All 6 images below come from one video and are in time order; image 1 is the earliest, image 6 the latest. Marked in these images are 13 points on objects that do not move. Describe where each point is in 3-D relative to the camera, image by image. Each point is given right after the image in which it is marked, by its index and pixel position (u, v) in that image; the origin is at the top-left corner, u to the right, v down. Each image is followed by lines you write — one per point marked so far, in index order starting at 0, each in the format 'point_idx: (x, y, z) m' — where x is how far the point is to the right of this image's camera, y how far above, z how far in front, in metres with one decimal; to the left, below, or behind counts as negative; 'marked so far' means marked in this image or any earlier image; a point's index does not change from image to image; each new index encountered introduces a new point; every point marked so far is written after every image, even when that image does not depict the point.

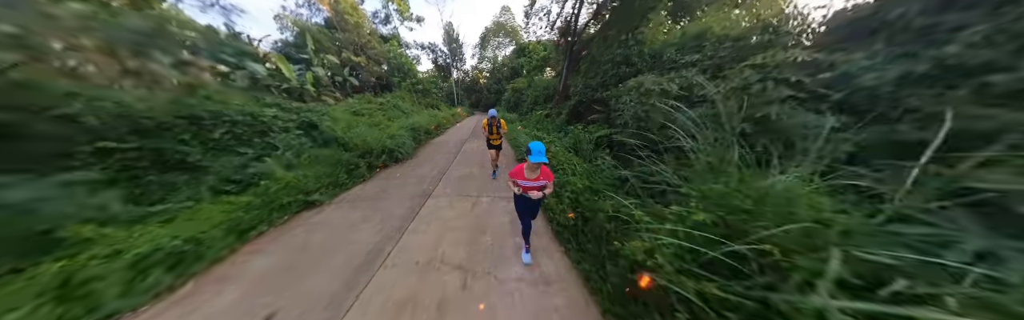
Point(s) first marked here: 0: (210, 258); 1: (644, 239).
0: (-4.4, -1.4, +2.2) m
1: (+1.3, -0.8, +1.5) m
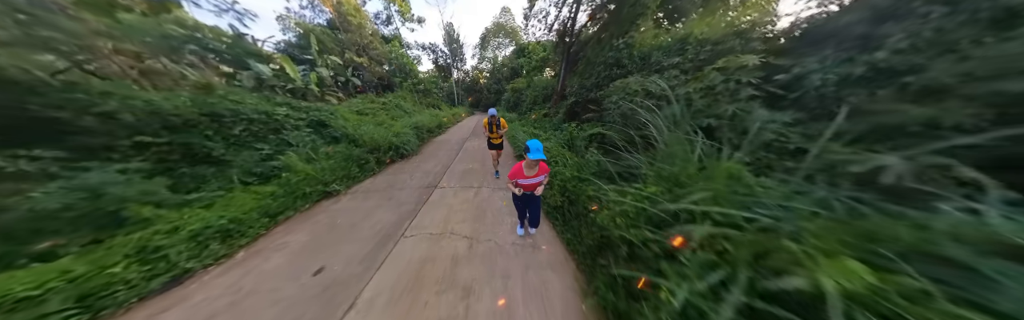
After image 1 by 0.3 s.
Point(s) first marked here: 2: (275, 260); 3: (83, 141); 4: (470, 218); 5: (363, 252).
0: (-4.4, -1.2, +2.6) m
1: (+1.3, -0.7, +1.9) m
2: (-3.3, -1.4, +2.2) m
3: (-8.2, +0.4, +2.8) m
4: (-0.8, -1.0, +2.8) m
5: (-2.1, -1.3, +2.1) m
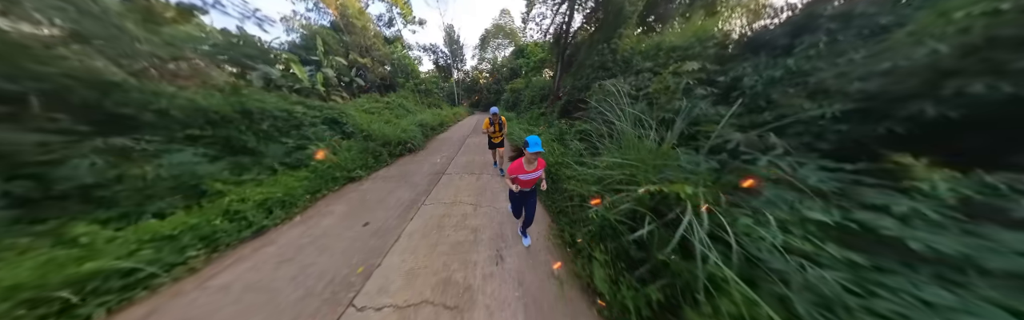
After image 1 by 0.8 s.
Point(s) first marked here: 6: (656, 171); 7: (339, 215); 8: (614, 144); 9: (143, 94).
0: (-4.5, -1.0, +3.2) m
1: (+1.2, -0.4, +2.6) m
2: (-3.4, -1.1, +2.8) m
3: (-8.3, +0.6, +3.4) m
4: (-0.9, -0.8, +3.4) m
5: (-2.2, -1.0, +2.8) m
6: (+1.7, -0.1, +1.9) m
7: (-3.3, -1.0, +2.9) m
8: (+1.9, +0.4, +3.0) m
9: (-8.6, +1.5, +3.4) m
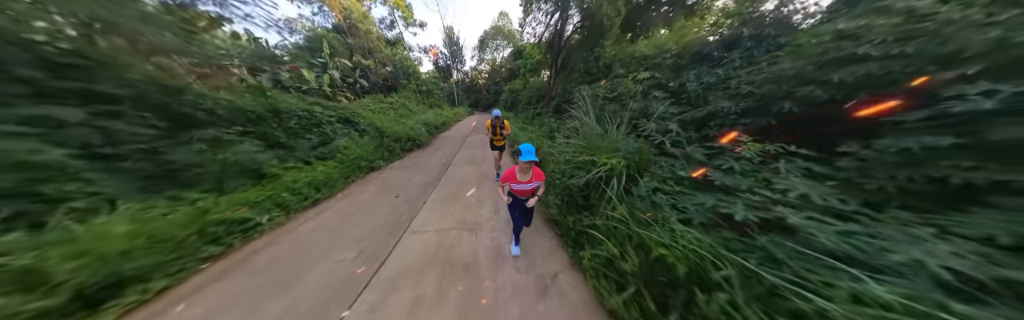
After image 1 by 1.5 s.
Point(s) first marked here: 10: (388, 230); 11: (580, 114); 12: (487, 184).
0: (-4.6, -0.7, +4.0) m
1: (+1.1, -0.1, +3.4) m
2: (-3.5, -0.8, +3.6) m
3: (-8.4, +0.9, +4.1) m
4: (-1.0, -0.5, +4.2) m
5: (-2.3, -0.7, +3.6) m
6: (+1.6, +0.1, +2.7) m
7: (-3.4, -0.8, +3.7) m
8: (+1.7, +0.6, +3.8) m
9: (-8.7, +1.8, +4.1) m
10: (-2.0, -1.1, +2.4) m
11: (+2.1, +1.4, +4.7) m
12: (-0.6, -0.6, +3.7) m
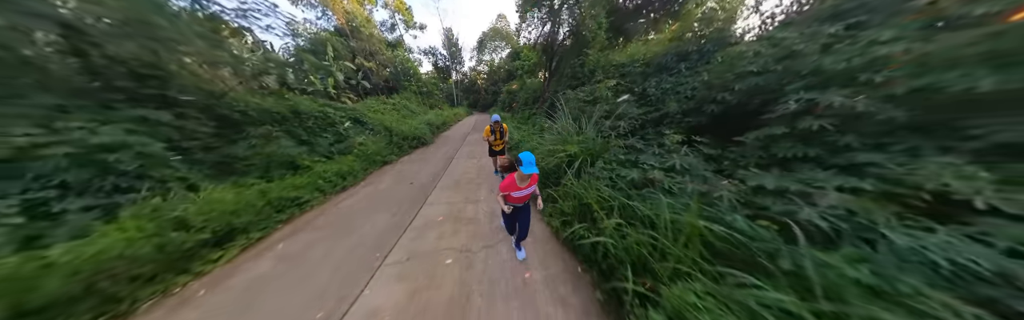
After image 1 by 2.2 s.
0: (-4.8, -0.5, +4.7) m
1: (+0.9, +0.1, +4.1) m
2: (-3.7, -0.6, +4.3) m
3: (-8.6, +1.0, +4.8) m
4: (-1.2, -0.3, +4.9) m
5: (-2.5, -0.5, +4.3) m
6: (+1.5, +0.4, +3.5) m
7: (-3.6, -0.6, +4.4) m
8: (+1.6, +0.9, +4.6) m
9: (-8.9, +1.9, +4.8) m
10: (-2.2, -0.9, +3.2) m
11: (+1.9, +1.6, +5.5) m
12: (-0.8, -0.4, +4.5) m
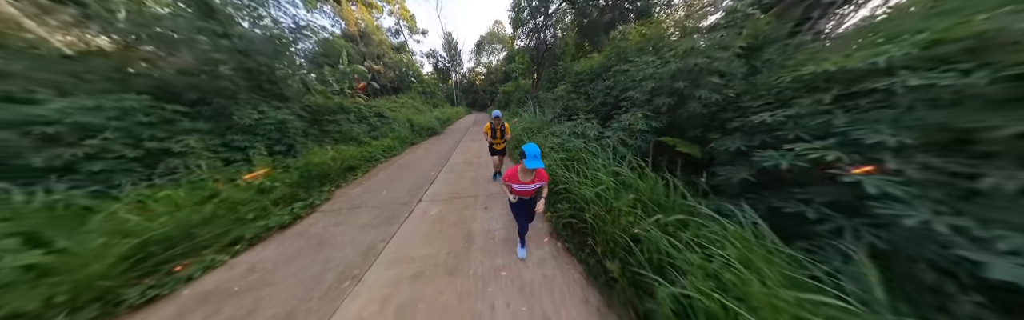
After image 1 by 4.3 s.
0: (-5.2, +0.4, +6.8) m
1: (+0.5, +1.1, +6.3) m
2: (-4.1, +0.3, +6.5) m
3: (-9.0, +1.9, +6.9) m
4: (-1.6, +0.7, +7.1) m
5: (-2.9, +0.4, +6.5) m
6: (+1.0, +1.3, +5.7) m
7: (-4.0, +0.3, +6.6) m
8: (+1.1, +1.8, +6.8) m
9: (-9.4, +2.8, +6.9) m
10: (-2.6, 0.0, +5.4) m
11: (+1.5, +2.6, +7.7) m
12: (-1.2, +0.5, +6.7) m
